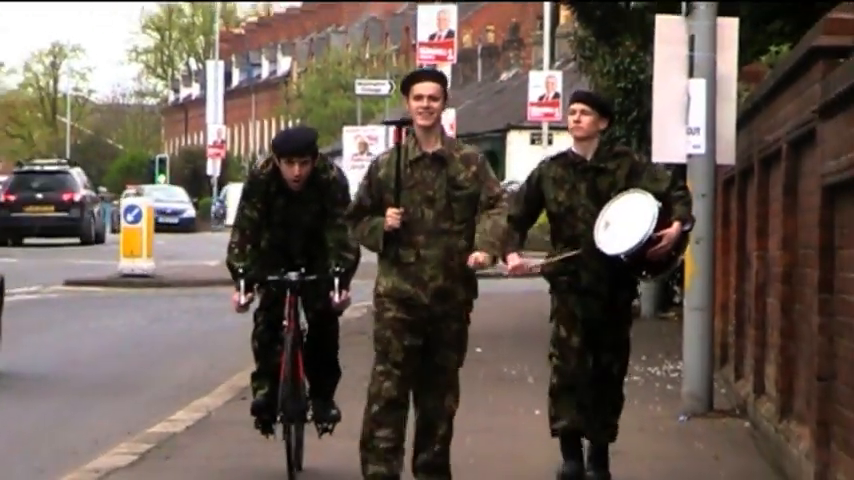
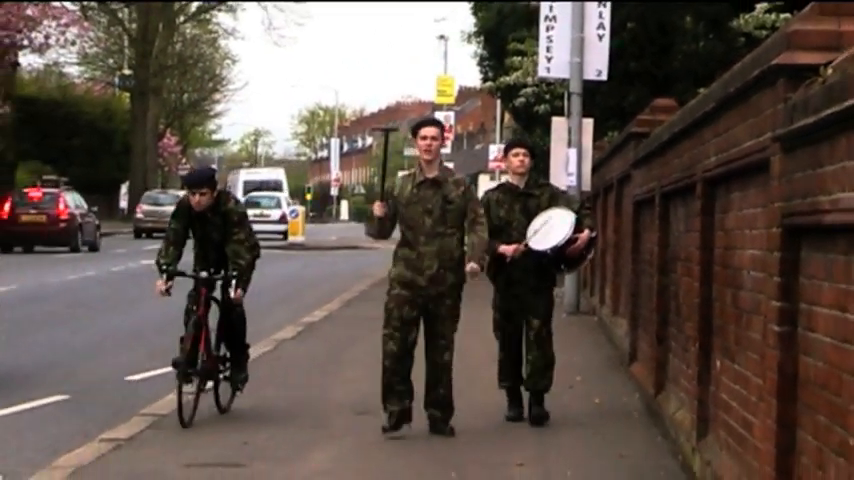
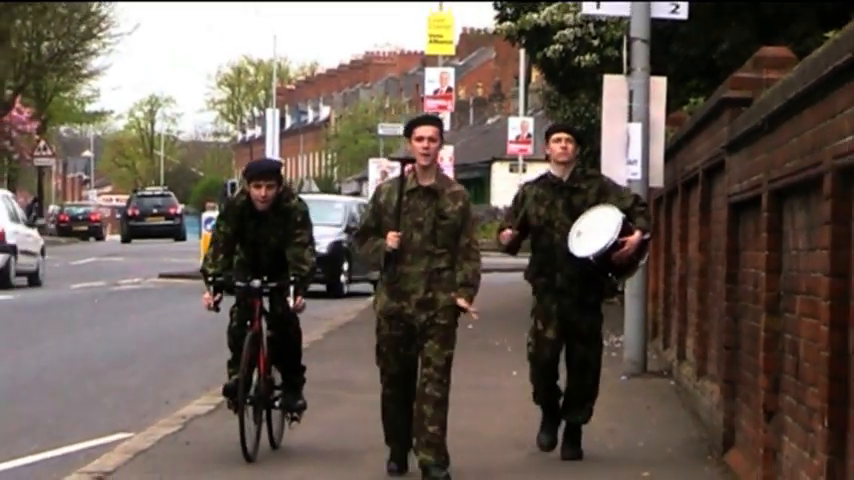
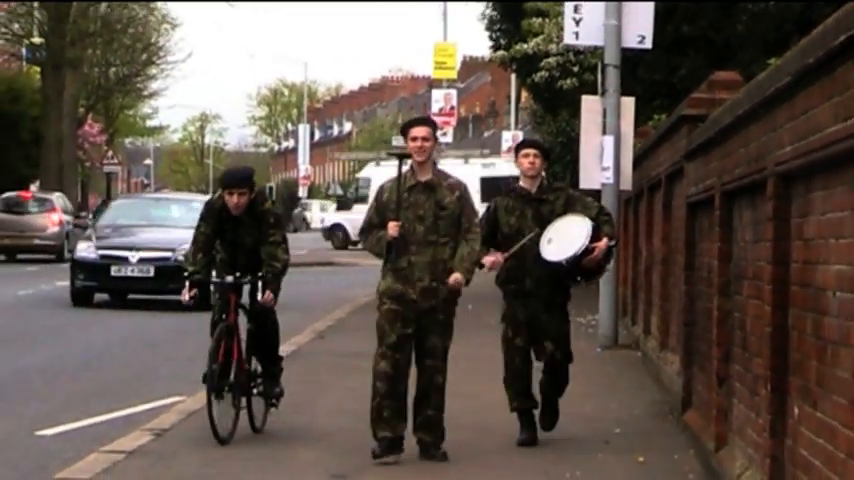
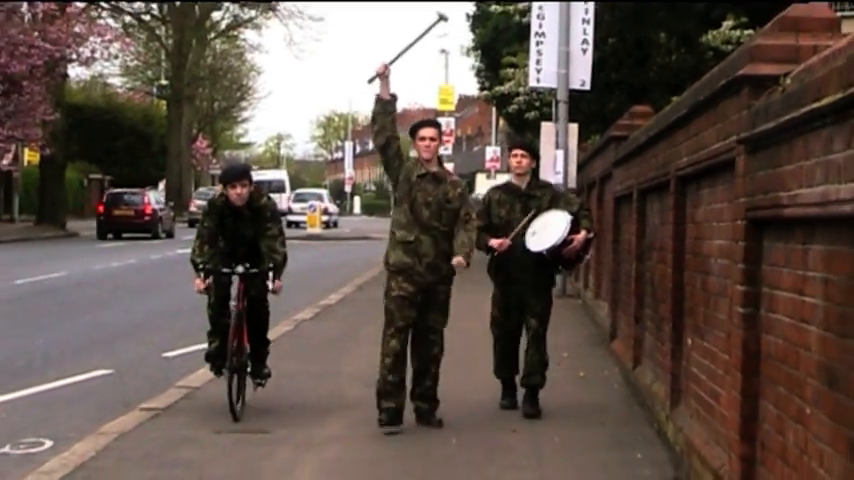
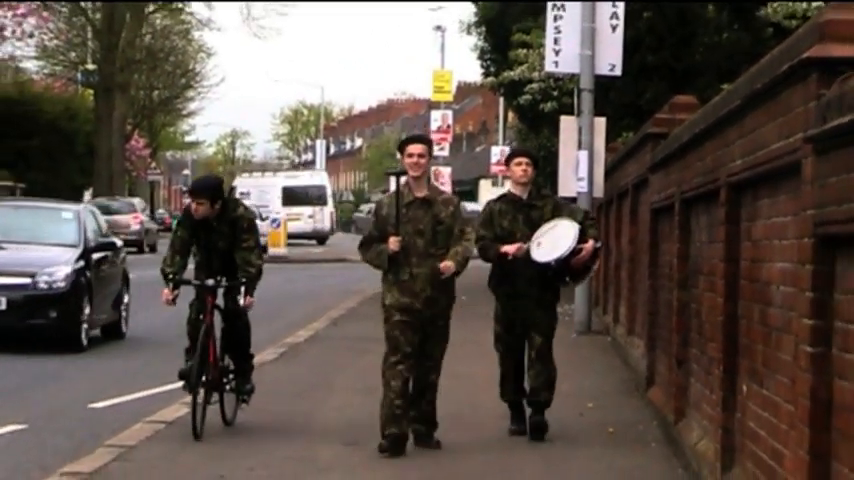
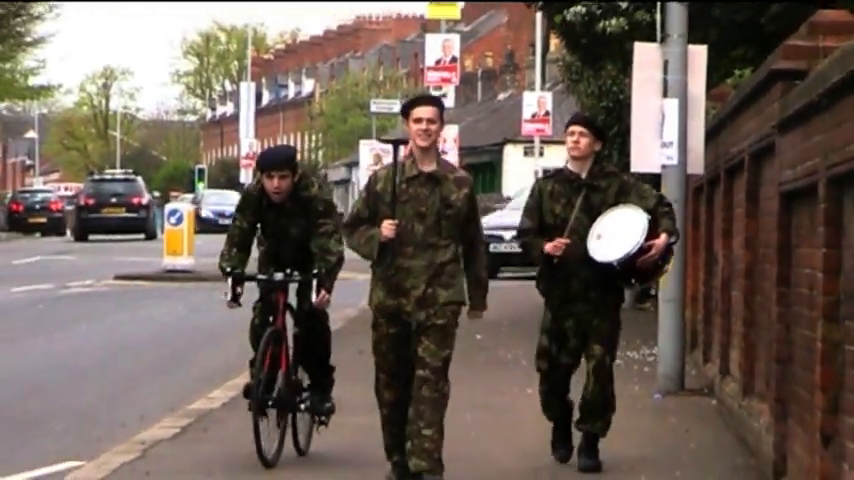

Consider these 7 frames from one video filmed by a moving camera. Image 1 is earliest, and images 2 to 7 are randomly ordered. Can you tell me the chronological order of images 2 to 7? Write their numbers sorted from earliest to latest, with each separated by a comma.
7, 3, 4, 6, 2, 5
